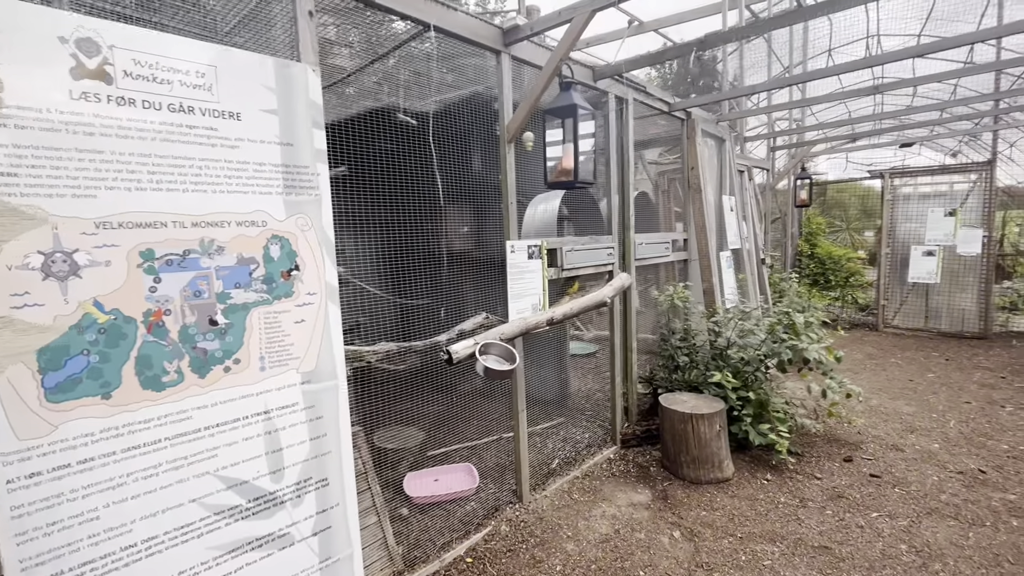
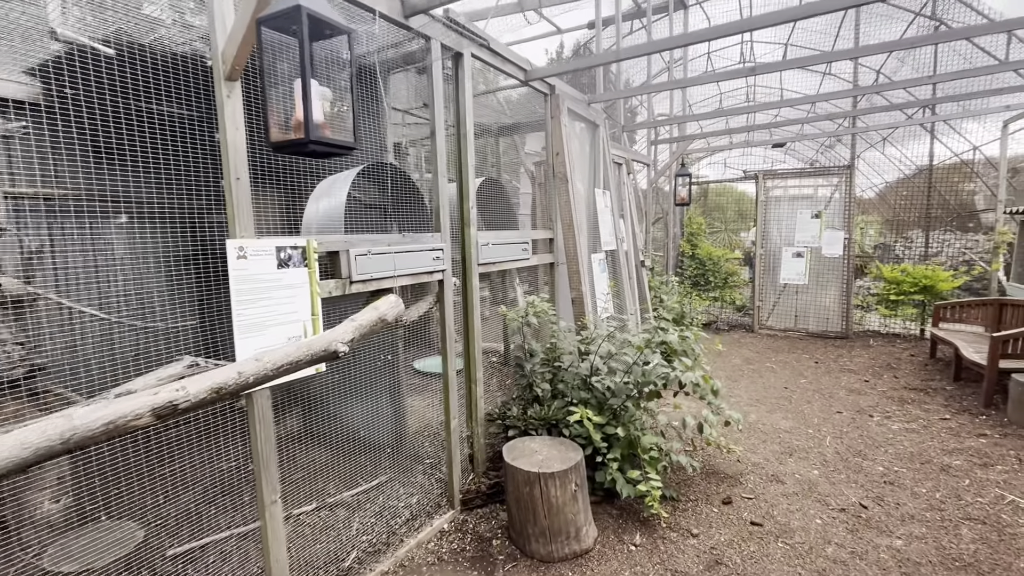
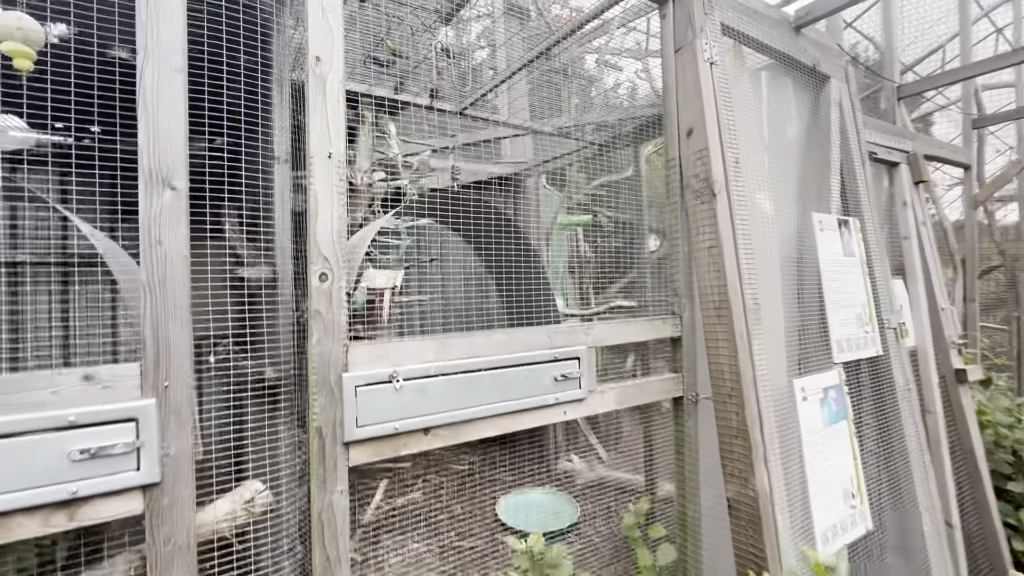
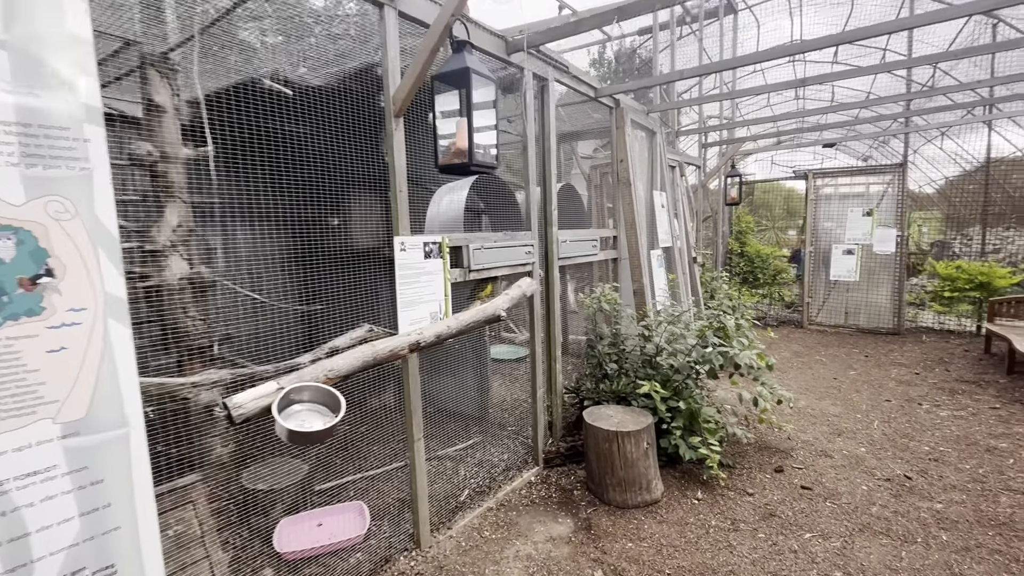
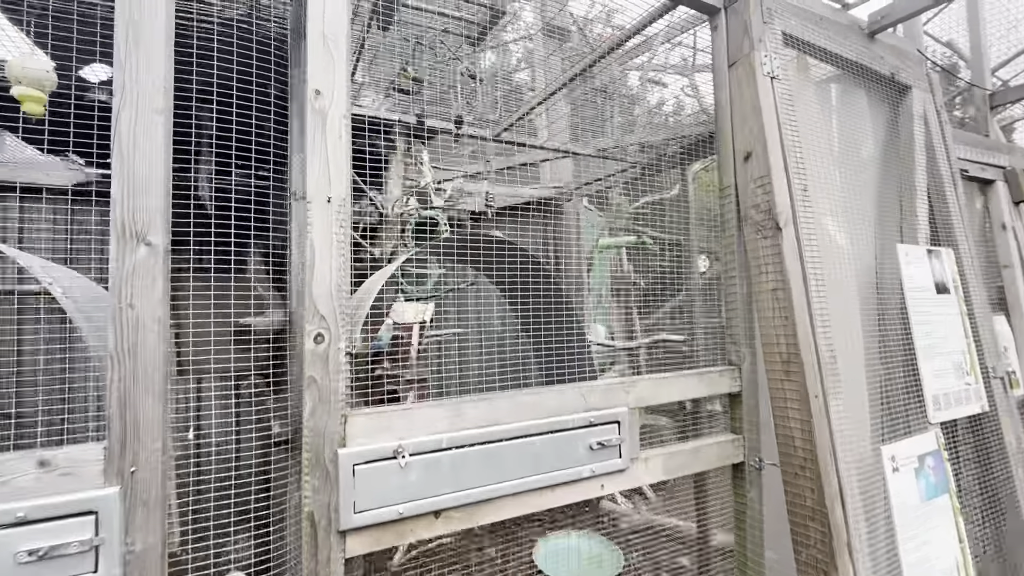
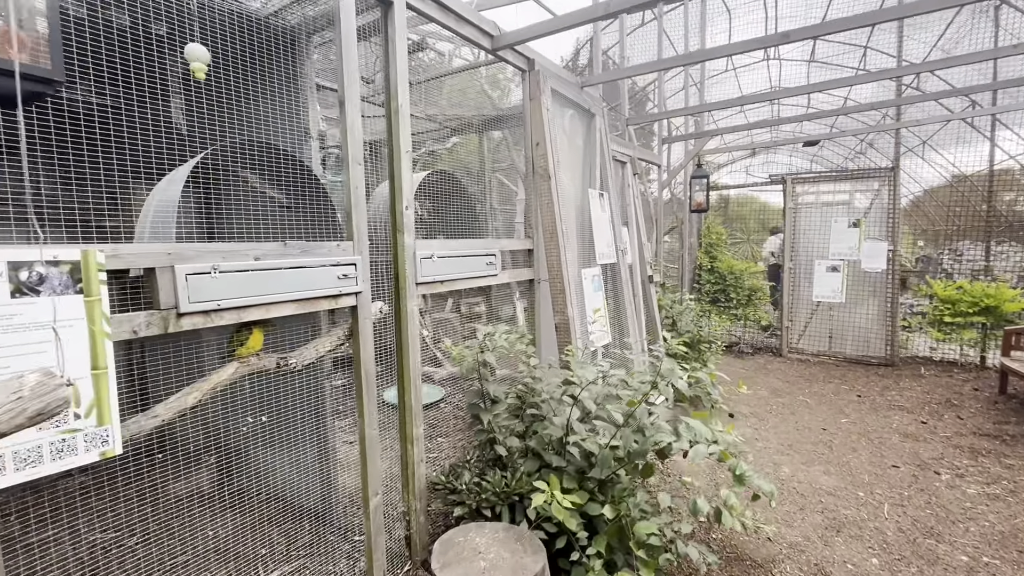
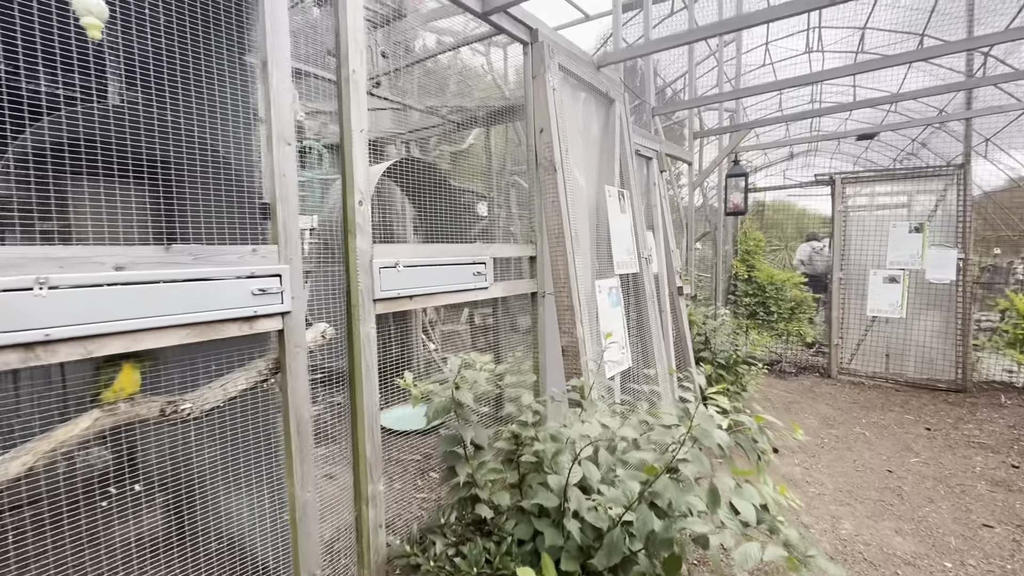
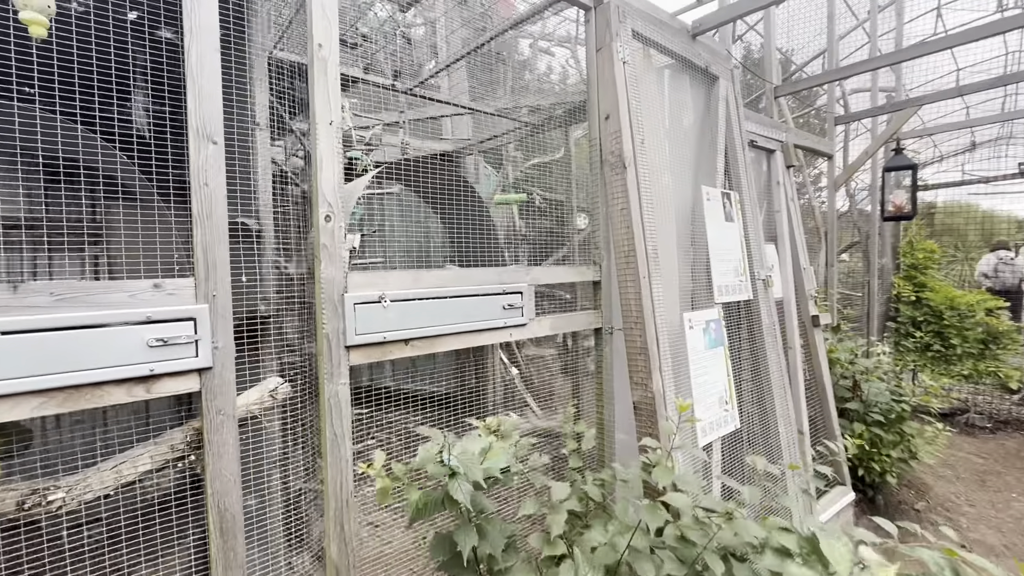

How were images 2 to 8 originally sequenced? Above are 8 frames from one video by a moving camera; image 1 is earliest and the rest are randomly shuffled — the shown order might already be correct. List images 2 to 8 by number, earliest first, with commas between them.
4, 2, 6, 7, 8, 3, 5
